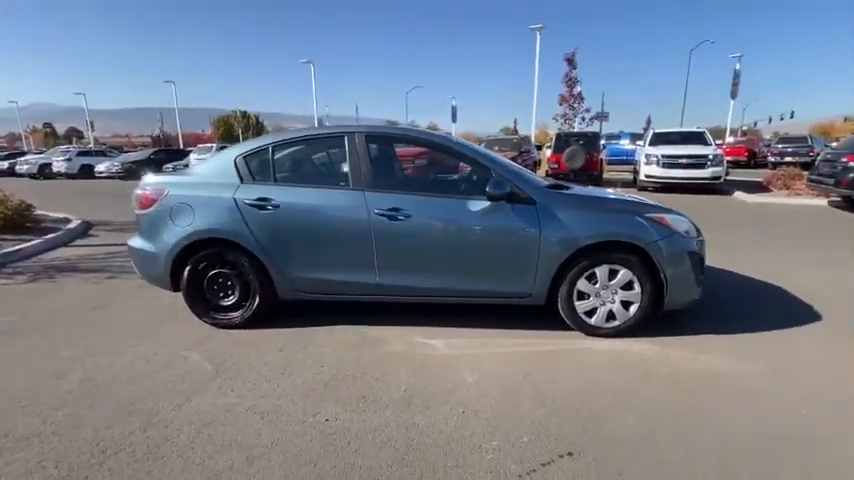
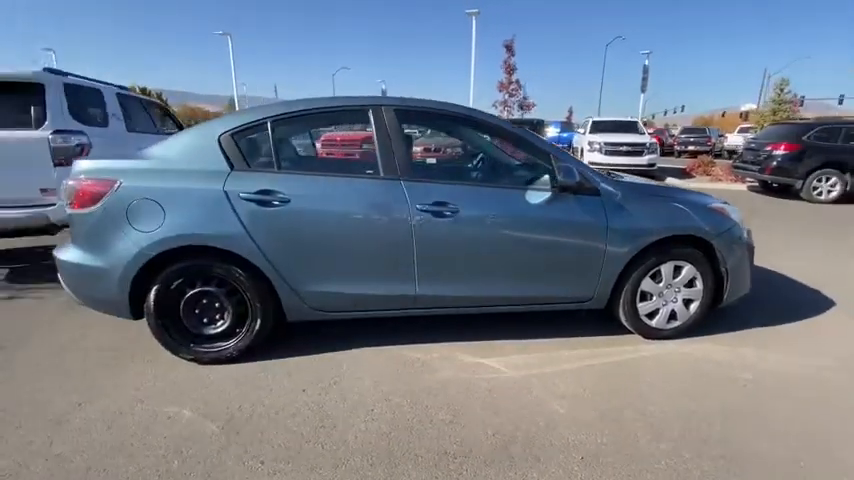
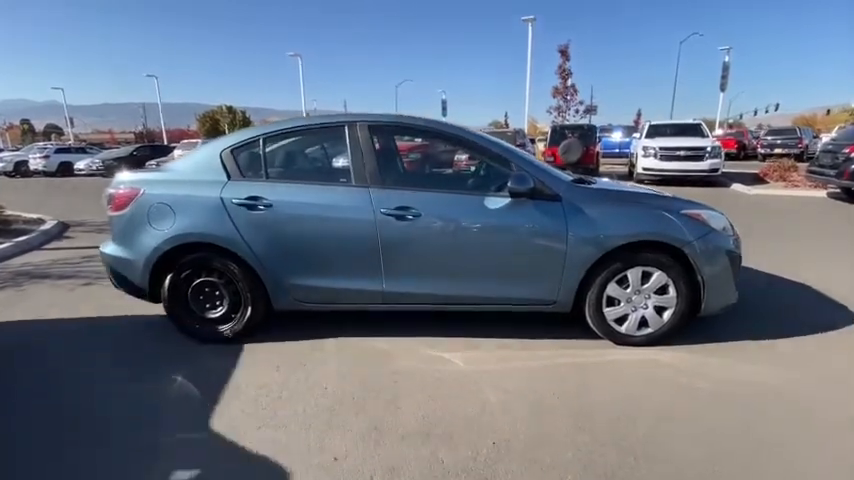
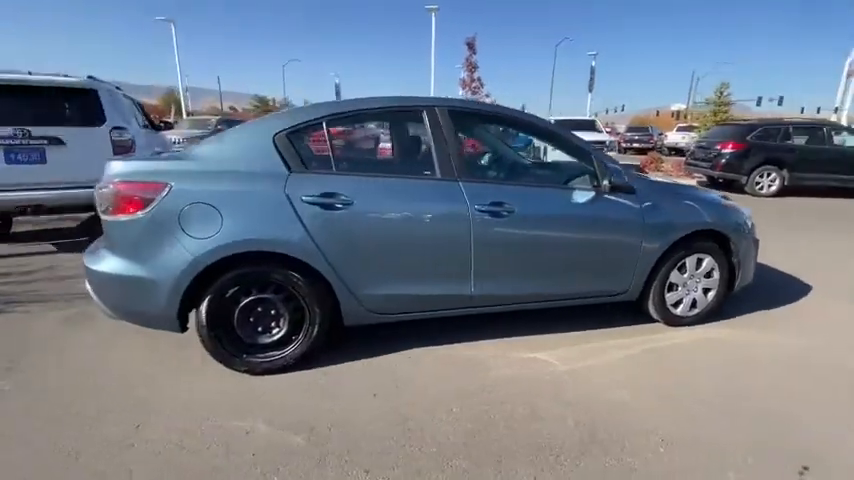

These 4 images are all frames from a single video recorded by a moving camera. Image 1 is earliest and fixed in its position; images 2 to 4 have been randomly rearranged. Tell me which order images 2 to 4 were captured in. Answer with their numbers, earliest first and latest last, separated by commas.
3, 2, 4
